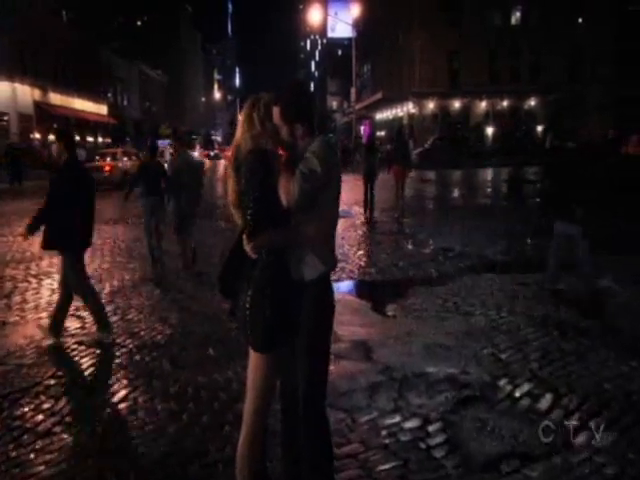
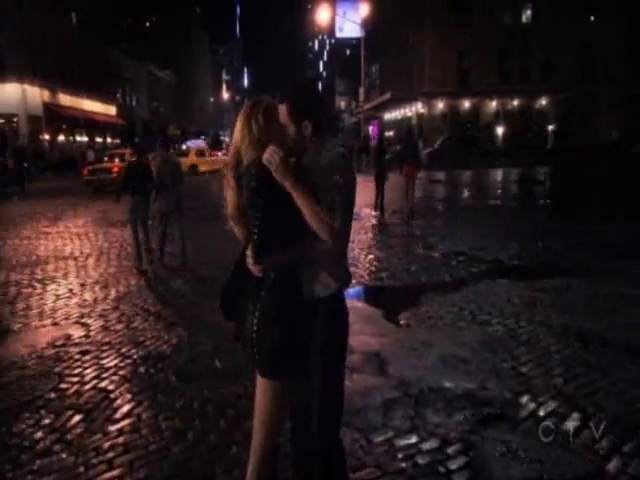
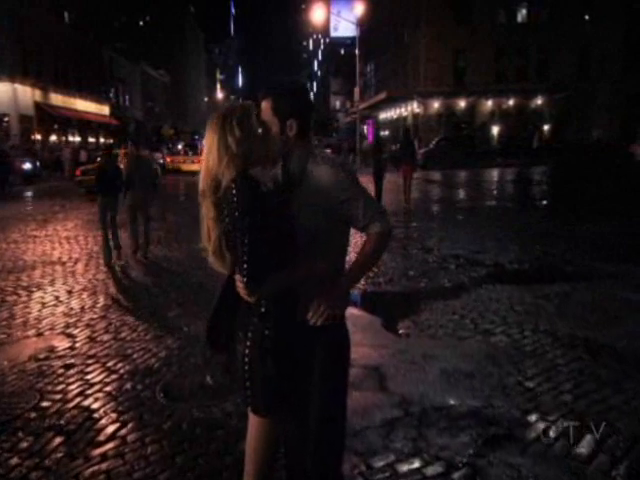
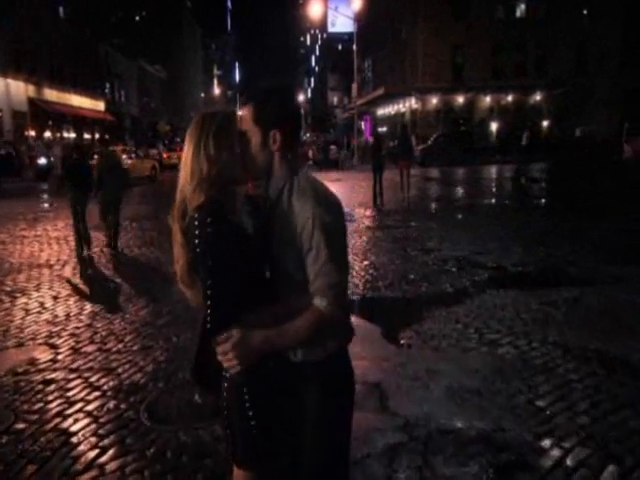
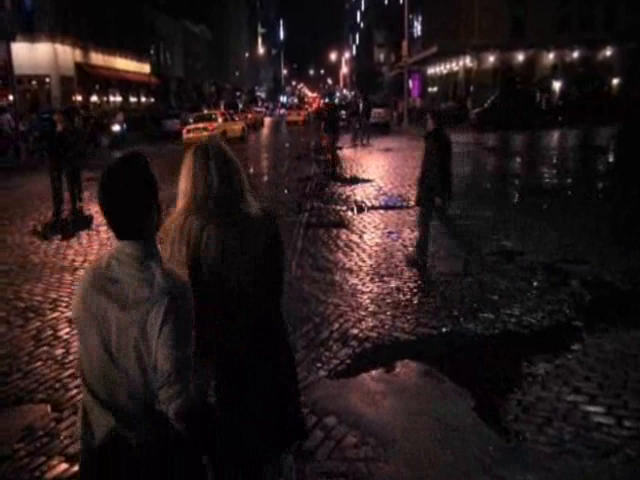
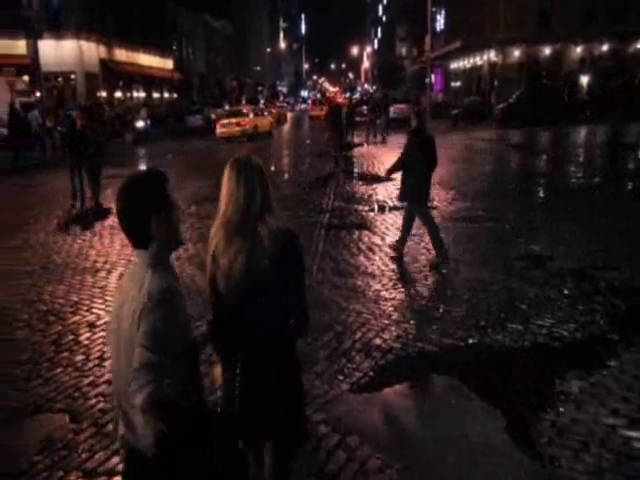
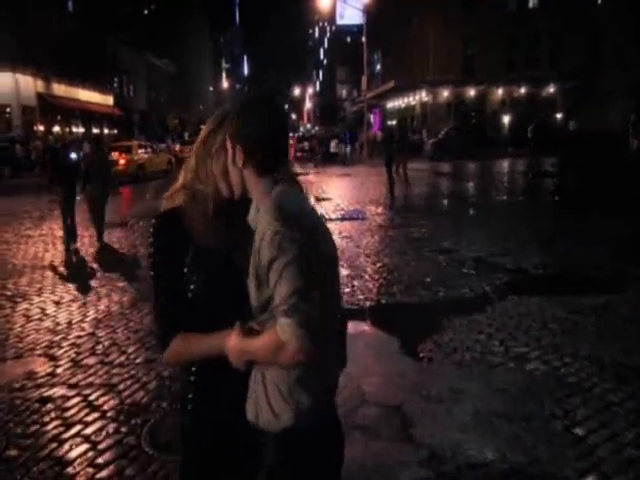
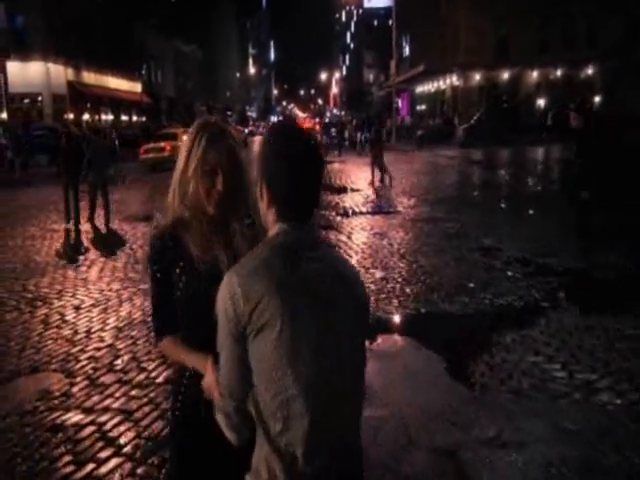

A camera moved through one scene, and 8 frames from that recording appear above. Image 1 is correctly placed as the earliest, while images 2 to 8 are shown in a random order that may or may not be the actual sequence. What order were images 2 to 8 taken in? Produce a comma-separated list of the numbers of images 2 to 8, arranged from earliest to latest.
2, 3, 4, 7, 8, 5, 6
